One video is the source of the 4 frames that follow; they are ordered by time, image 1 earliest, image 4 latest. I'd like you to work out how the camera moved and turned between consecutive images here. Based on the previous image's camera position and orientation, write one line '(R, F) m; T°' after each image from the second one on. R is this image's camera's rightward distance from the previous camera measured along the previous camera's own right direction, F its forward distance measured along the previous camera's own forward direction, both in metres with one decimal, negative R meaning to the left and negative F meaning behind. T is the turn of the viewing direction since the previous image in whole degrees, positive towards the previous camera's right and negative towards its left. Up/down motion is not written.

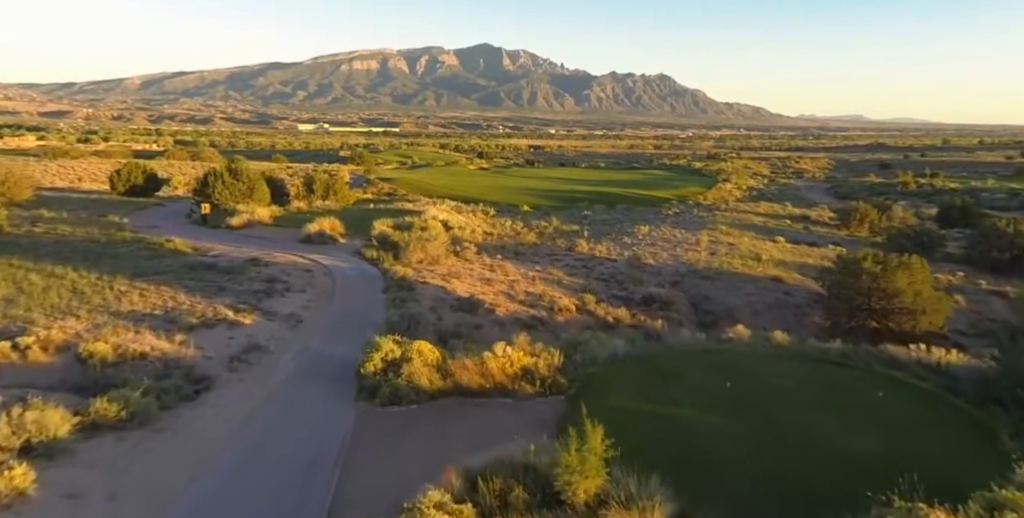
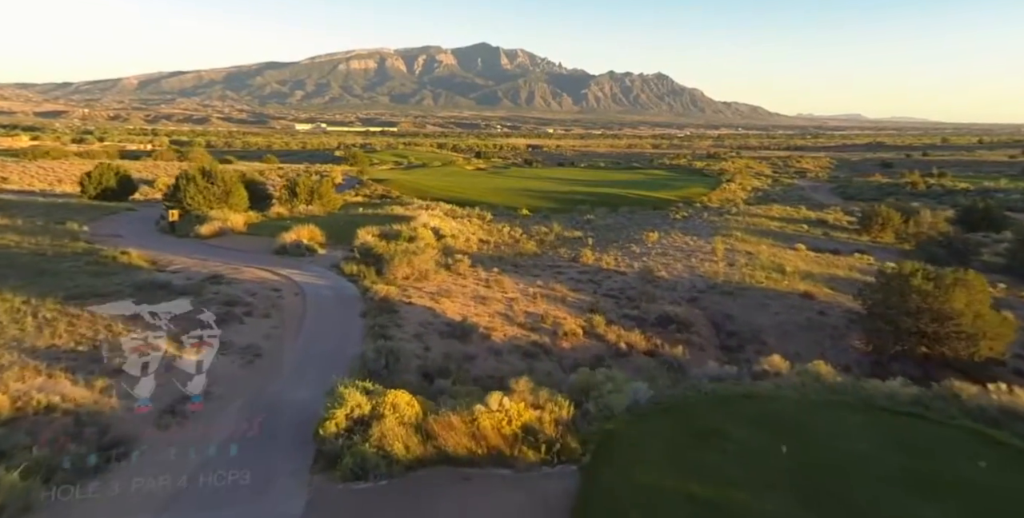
(0.0, +2.2) m; 0°
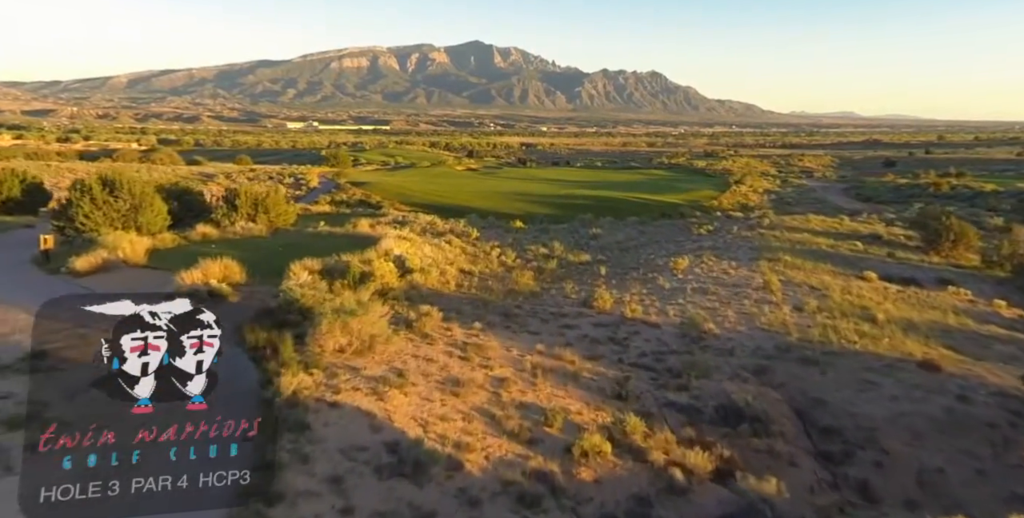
(+0.1, +5.6) m; +1°
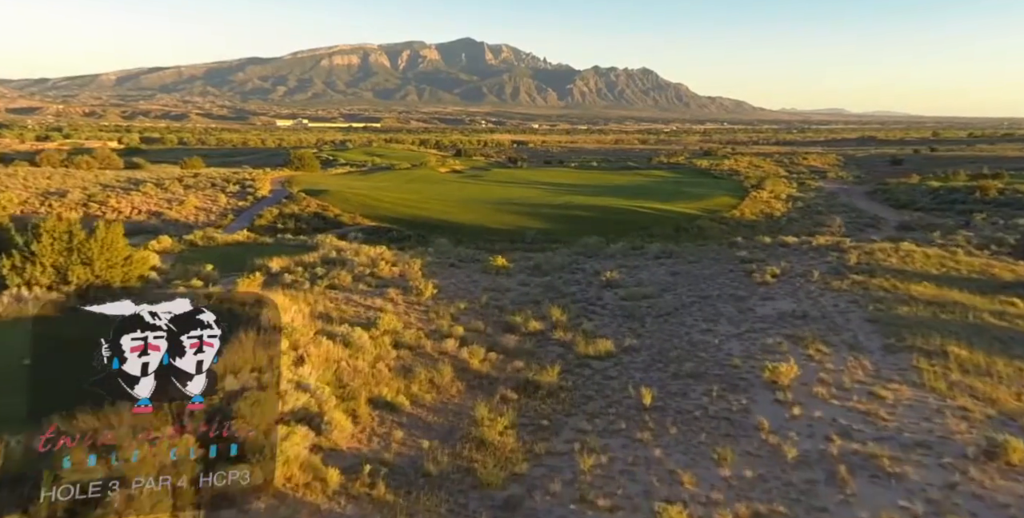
(+0.5, +9.2) m; +1°
